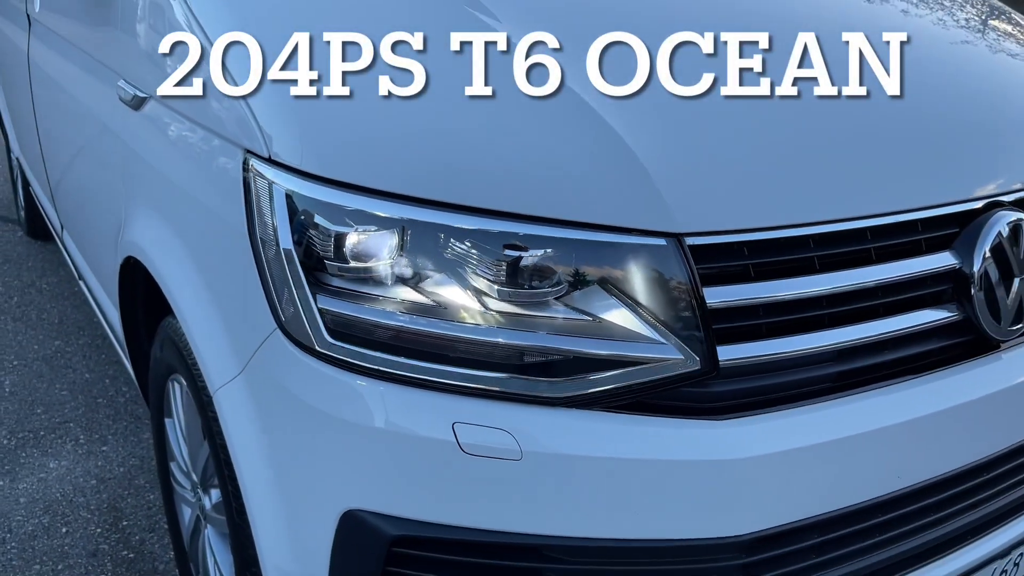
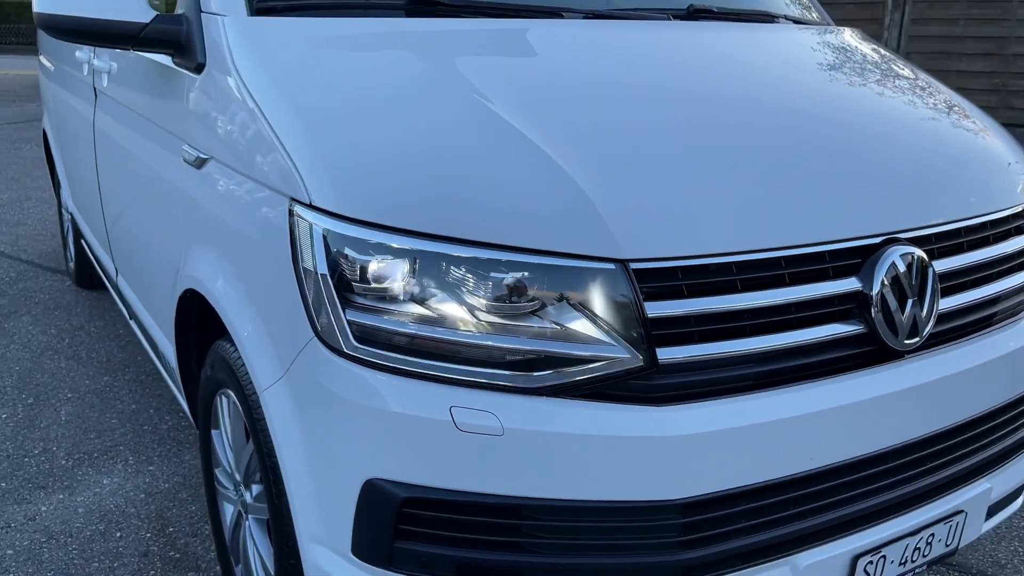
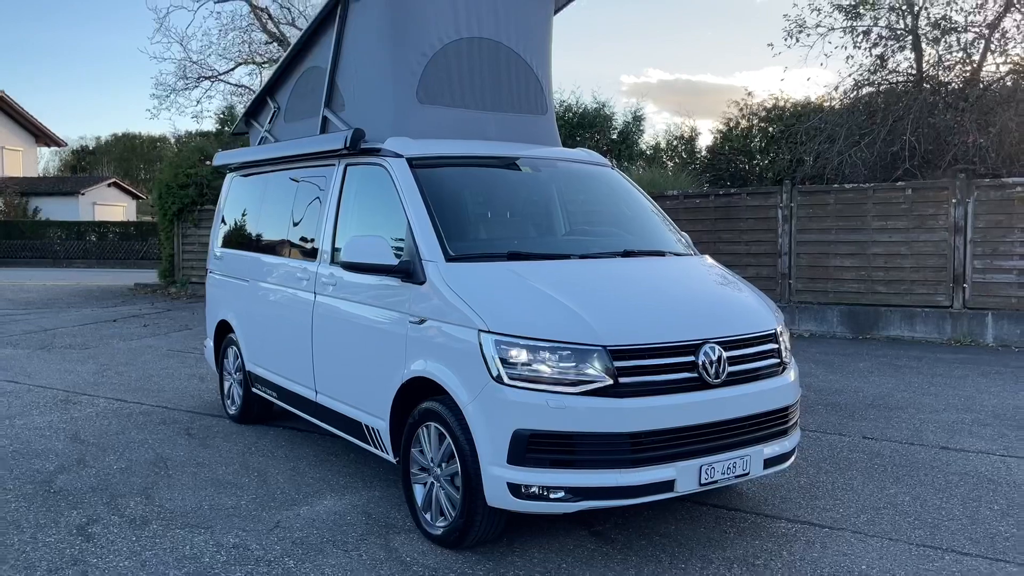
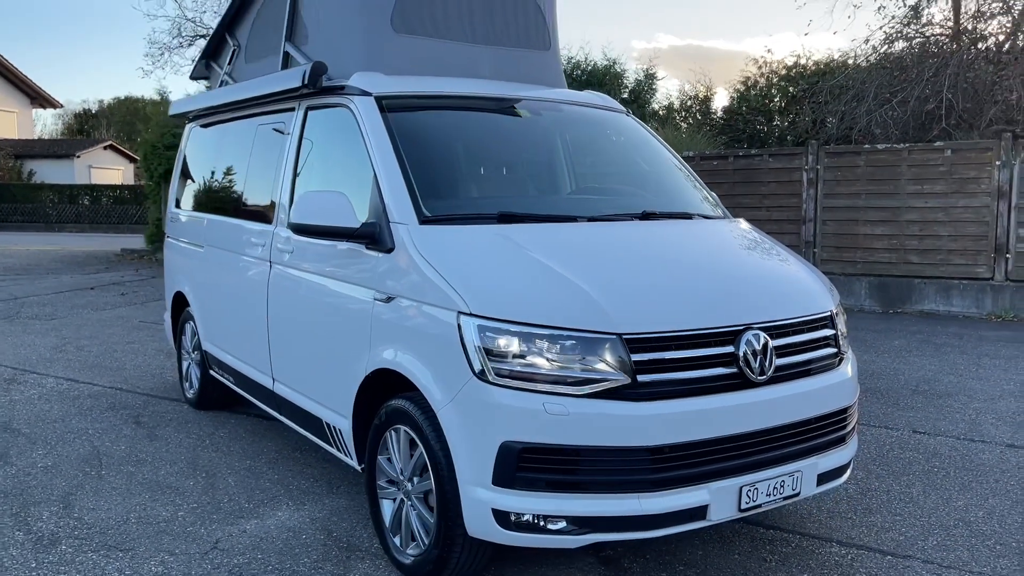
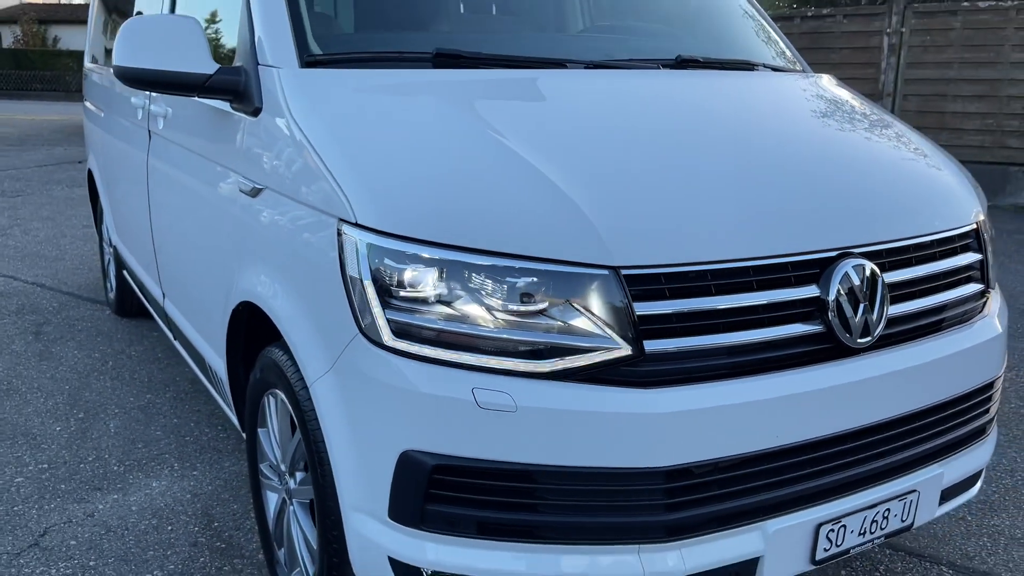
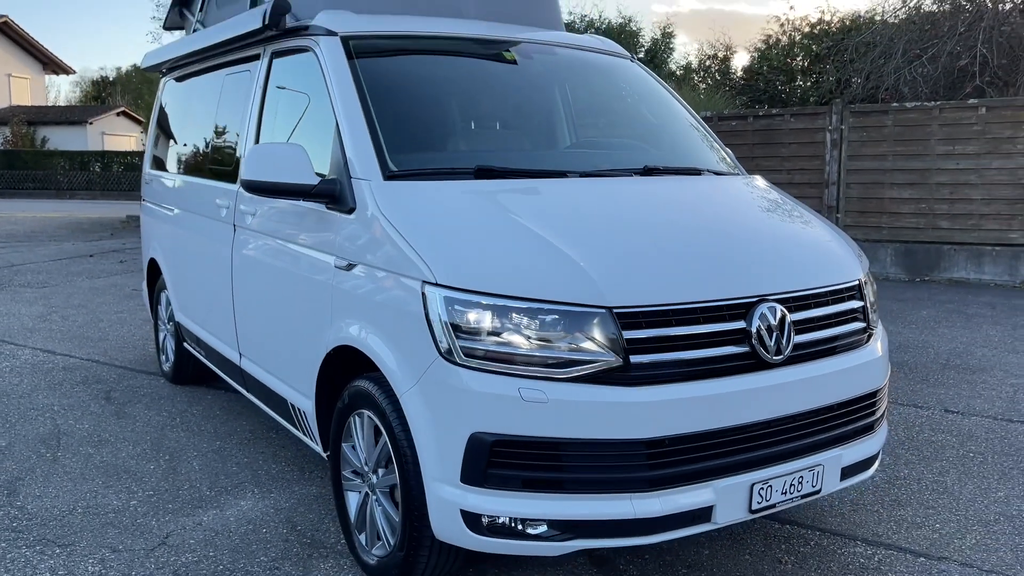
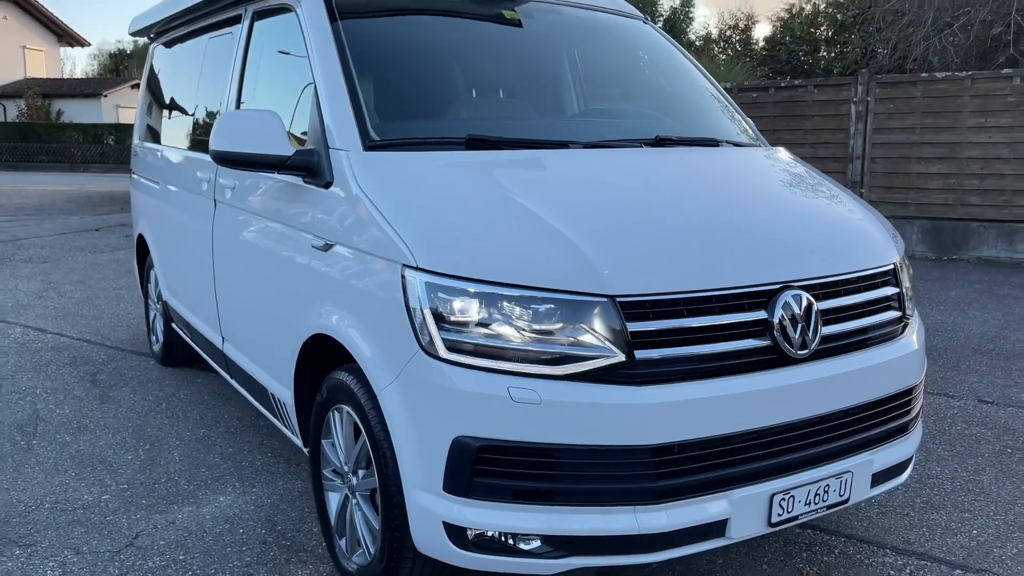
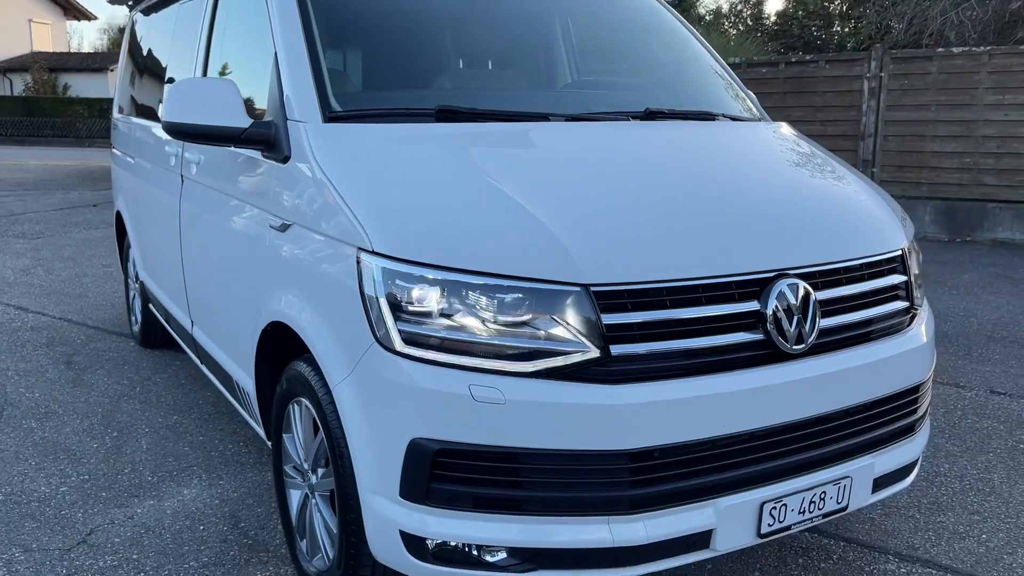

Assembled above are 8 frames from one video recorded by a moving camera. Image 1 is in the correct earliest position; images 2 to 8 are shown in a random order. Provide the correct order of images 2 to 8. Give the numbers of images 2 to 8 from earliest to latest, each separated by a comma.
2, 5, 8, 7, 6, 4, 3
